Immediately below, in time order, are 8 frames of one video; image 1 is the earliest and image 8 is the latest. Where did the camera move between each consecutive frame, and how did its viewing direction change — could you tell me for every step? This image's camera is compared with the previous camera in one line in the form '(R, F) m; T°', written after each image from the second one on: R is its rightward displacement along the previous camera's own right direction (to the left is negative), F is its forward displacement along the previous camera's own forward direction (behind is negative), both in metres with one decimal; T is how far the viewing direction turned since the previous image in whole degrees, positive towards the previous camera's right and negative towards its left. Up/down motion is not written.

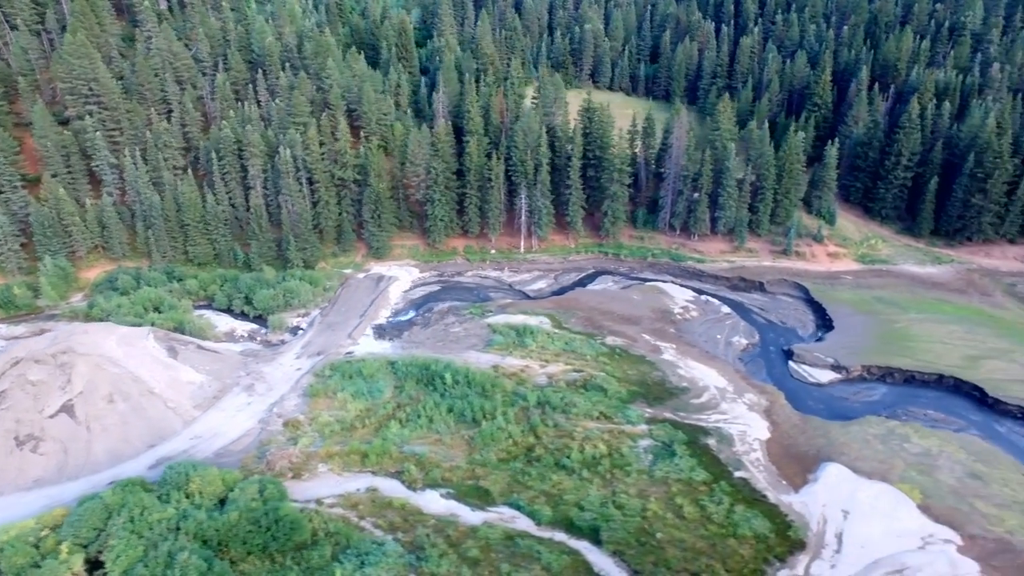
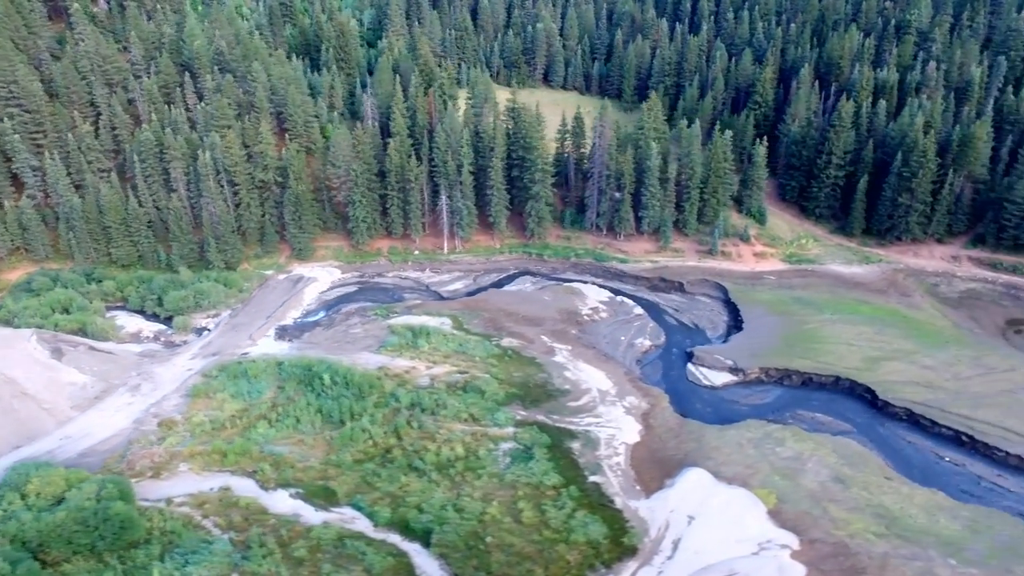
(+9.8, -0.2) m; -1°
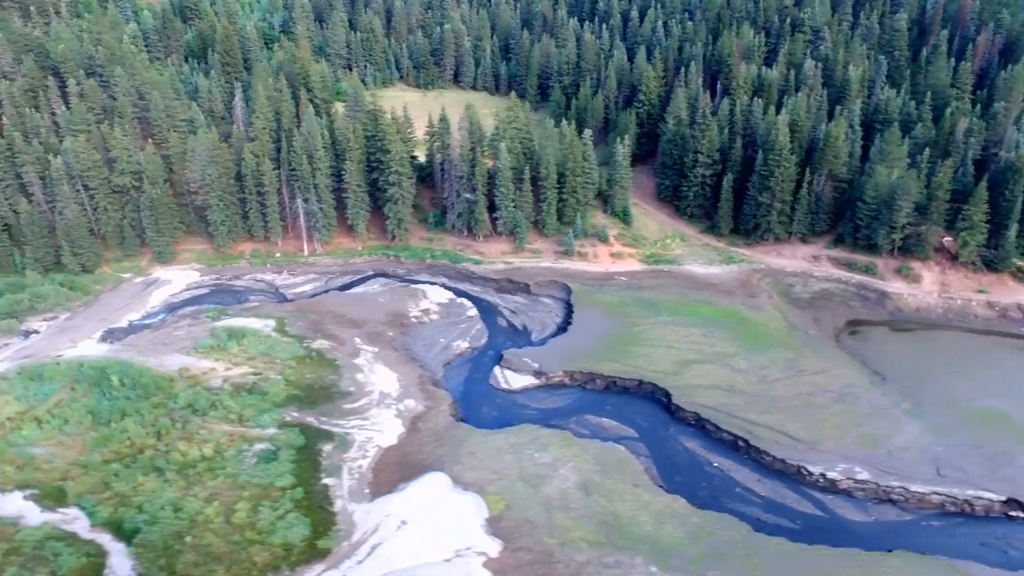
(+17.3, +0.1) m; -2°
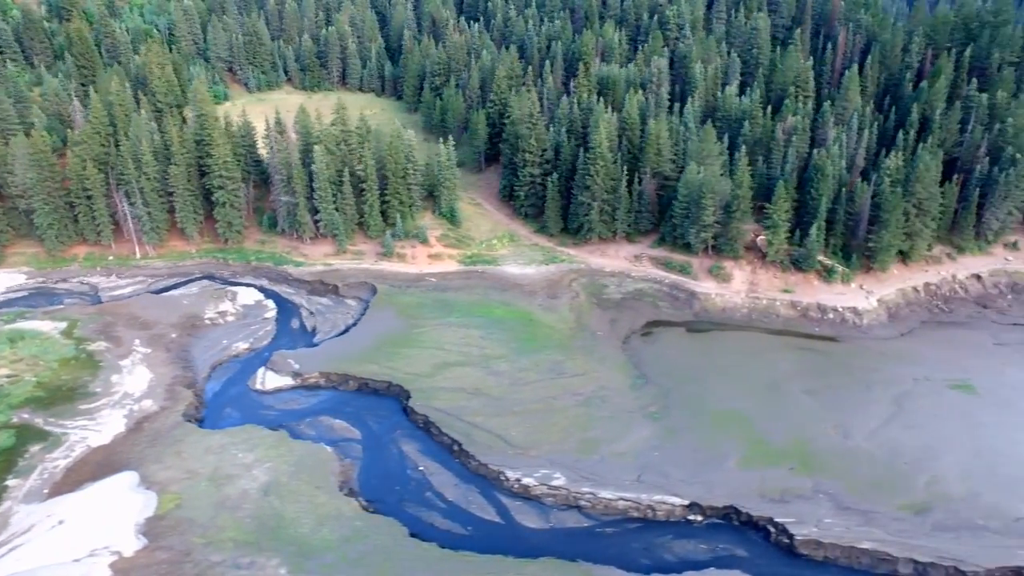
(+20.0, +0.5) m; -1°
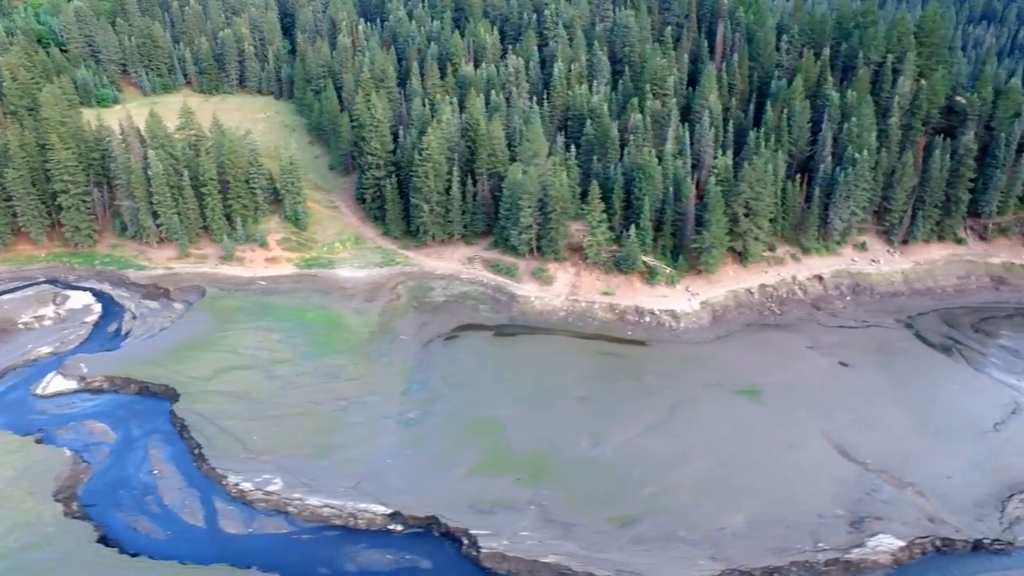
(+17.7, +1.1) m; -1°
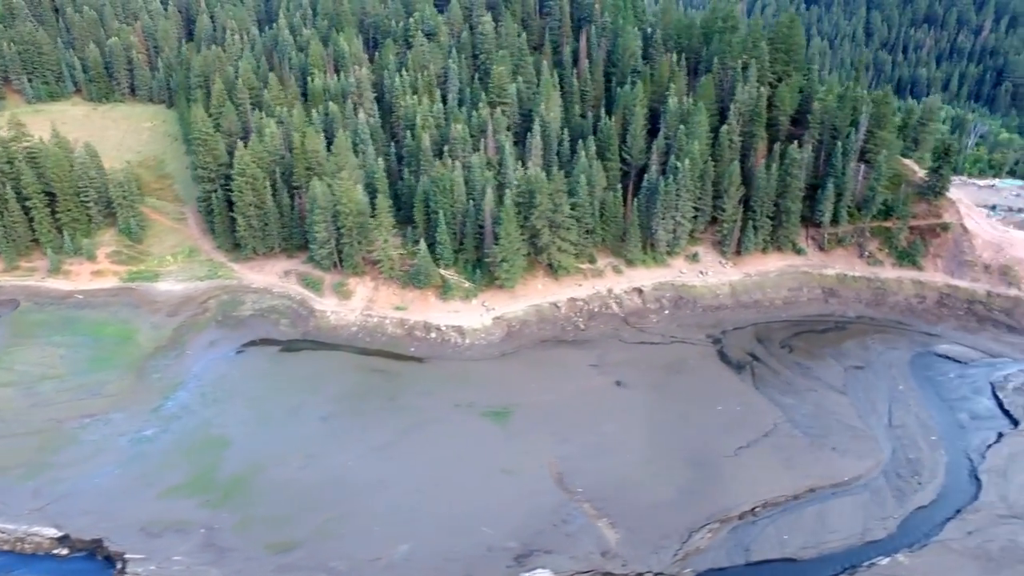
(+19.2, +1.7) m; -1°
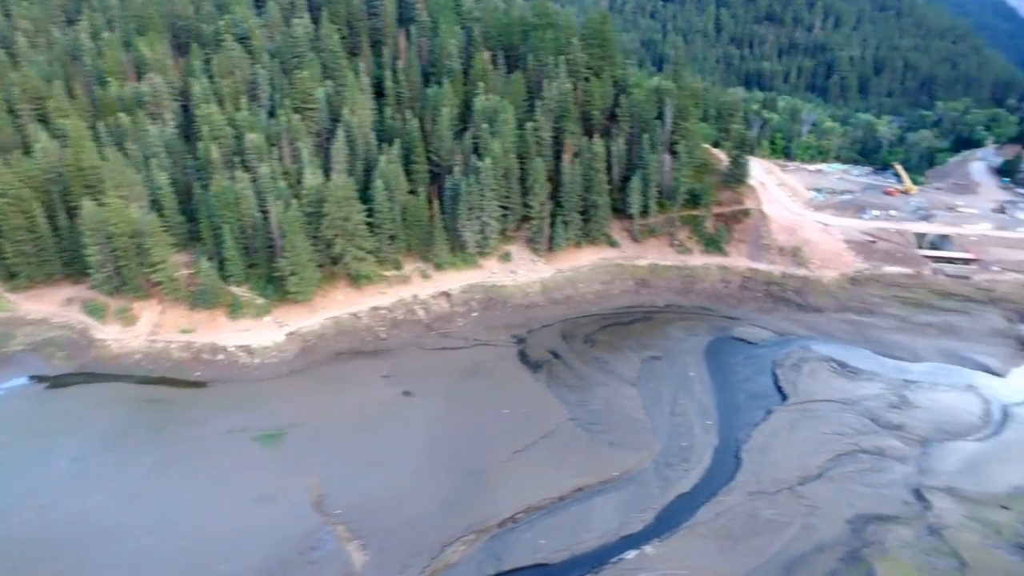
(+9.9, +1.3) m; +7°
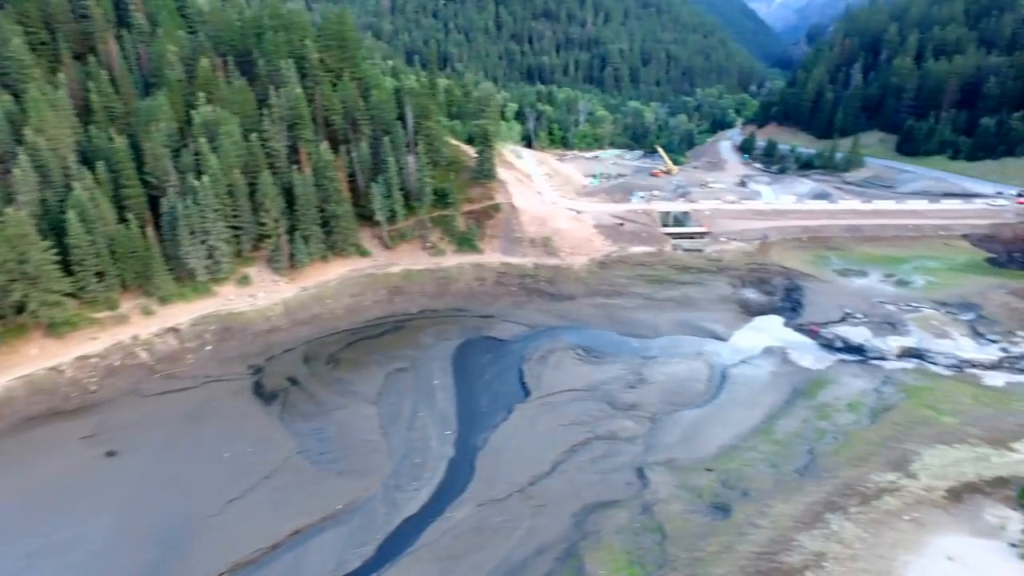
(+8.3, +2.1) m; +13°
